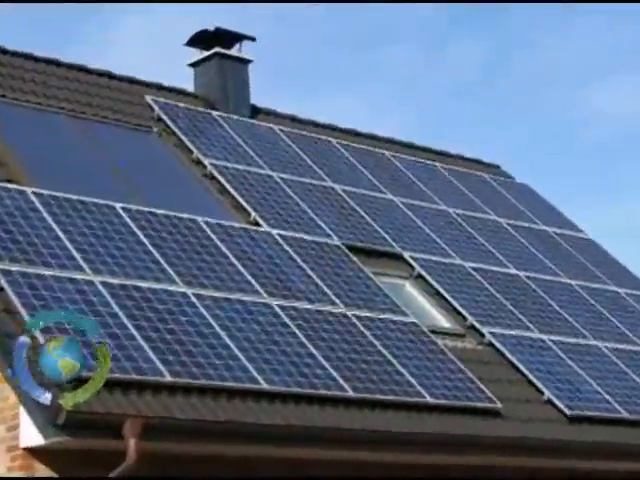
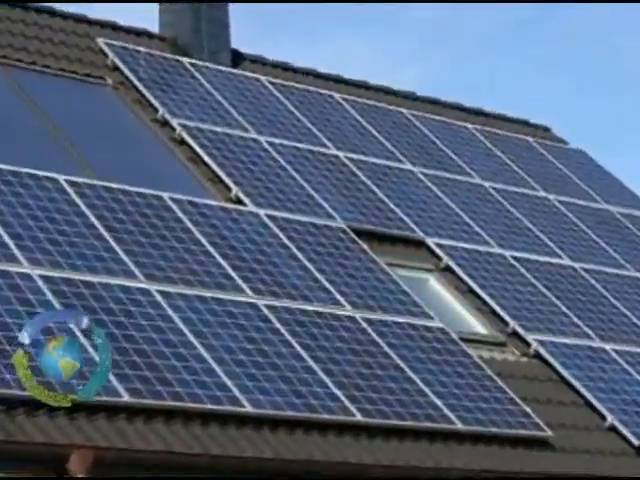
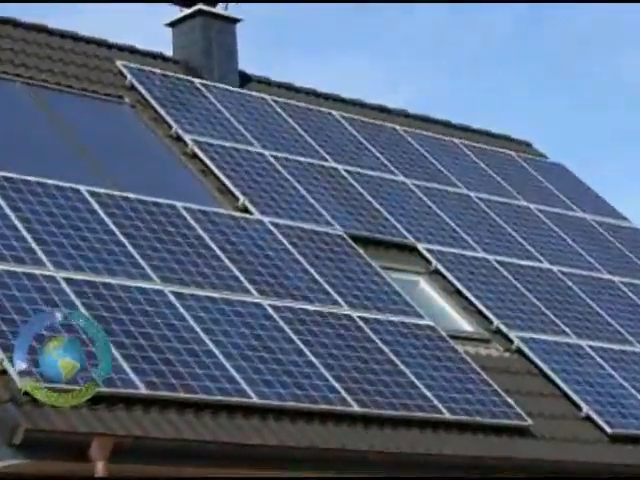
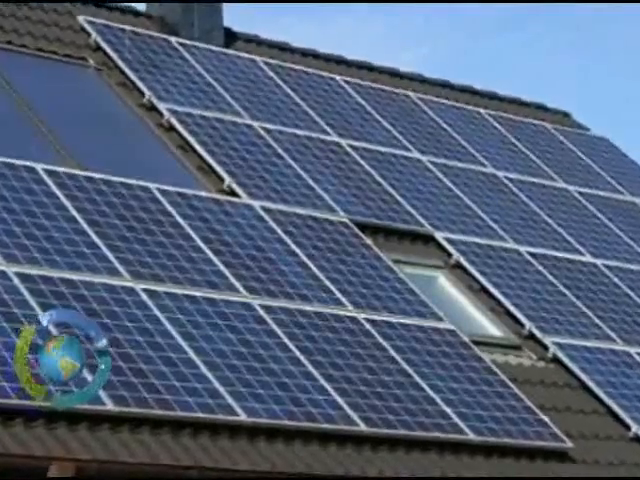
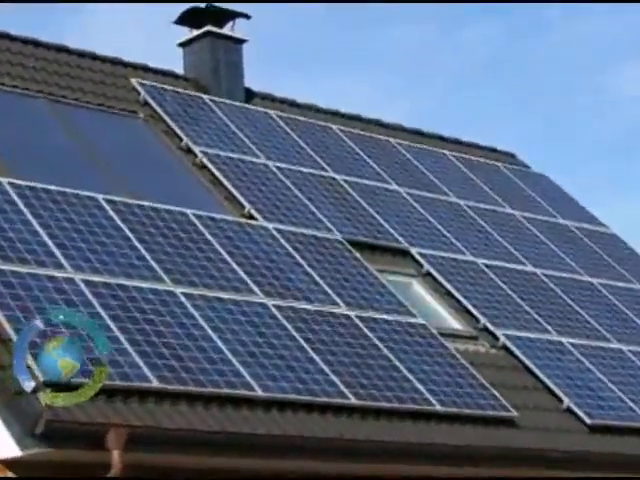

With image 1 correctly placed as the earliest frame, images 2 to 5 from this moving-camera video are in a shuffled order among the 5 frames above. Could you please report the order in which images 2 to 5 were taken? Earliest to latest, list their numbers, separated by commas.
5, 3, 2, 4
